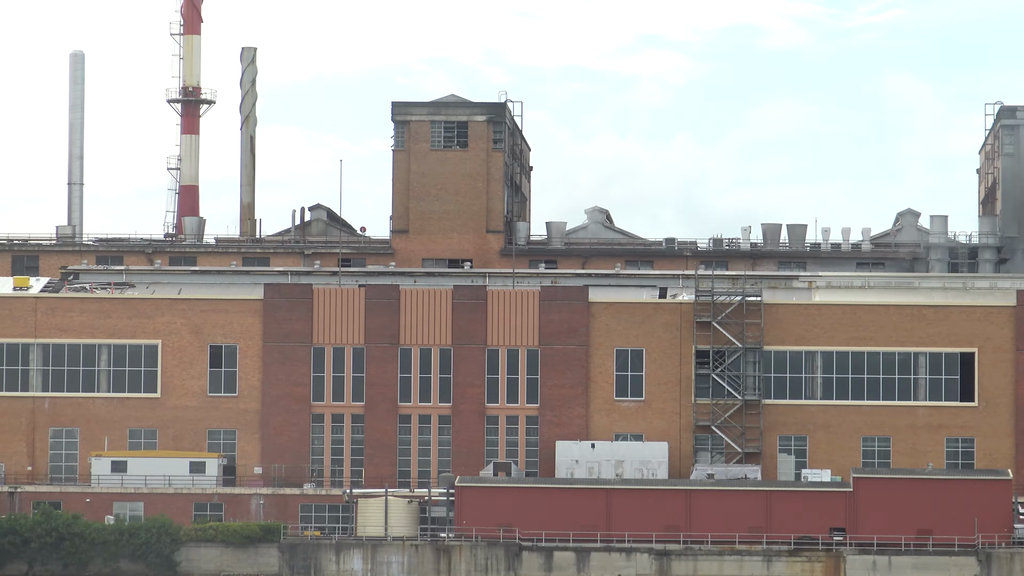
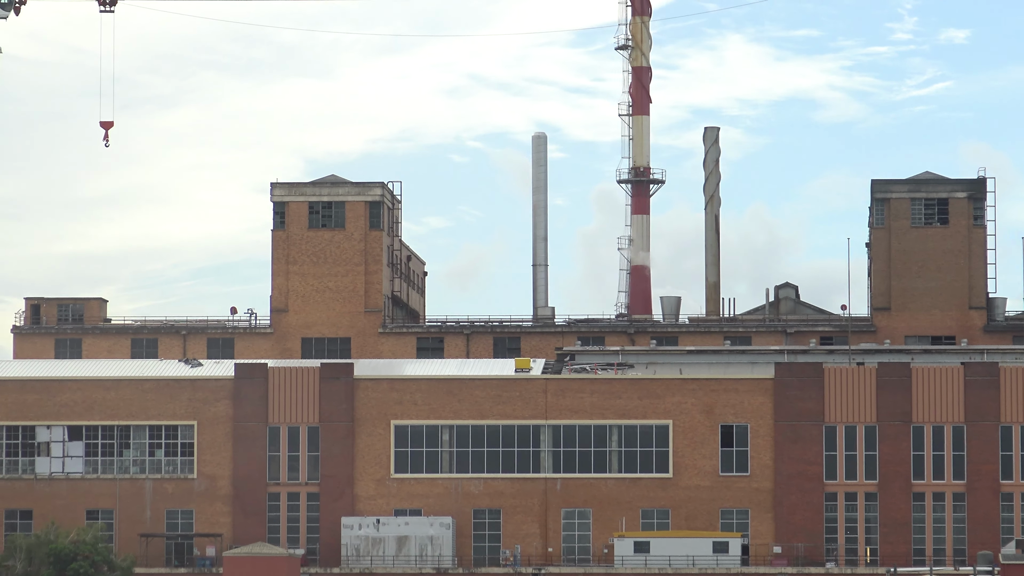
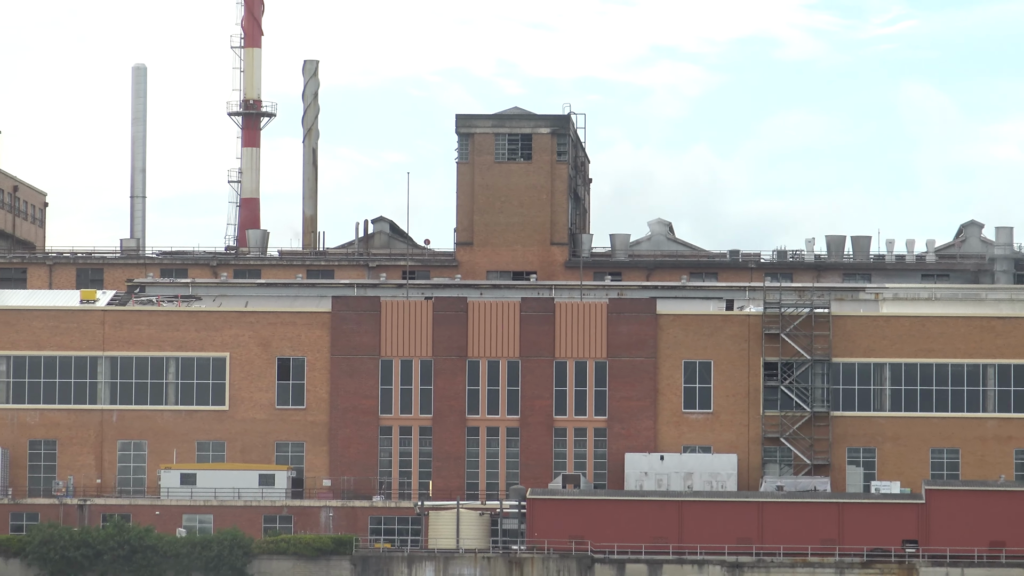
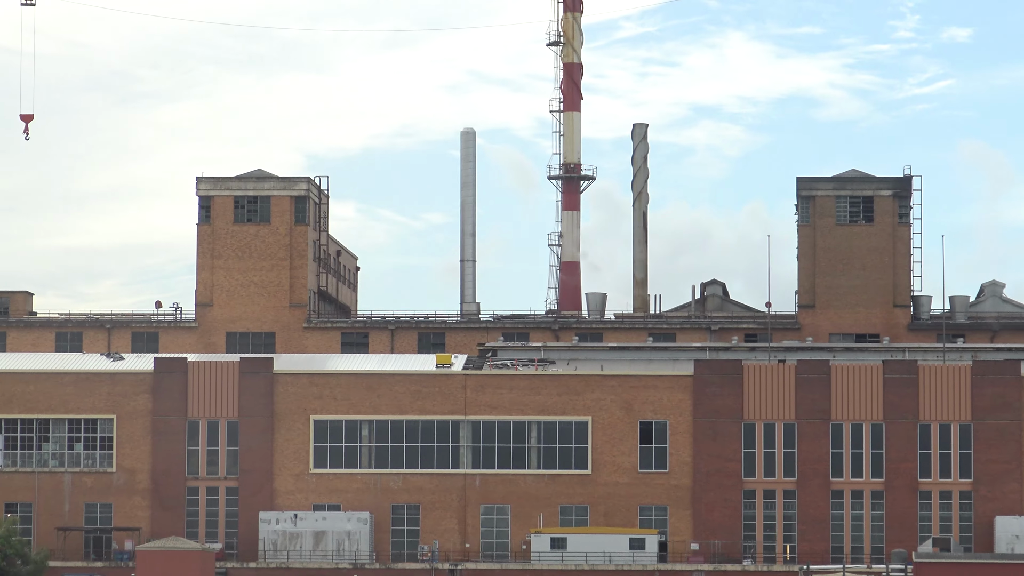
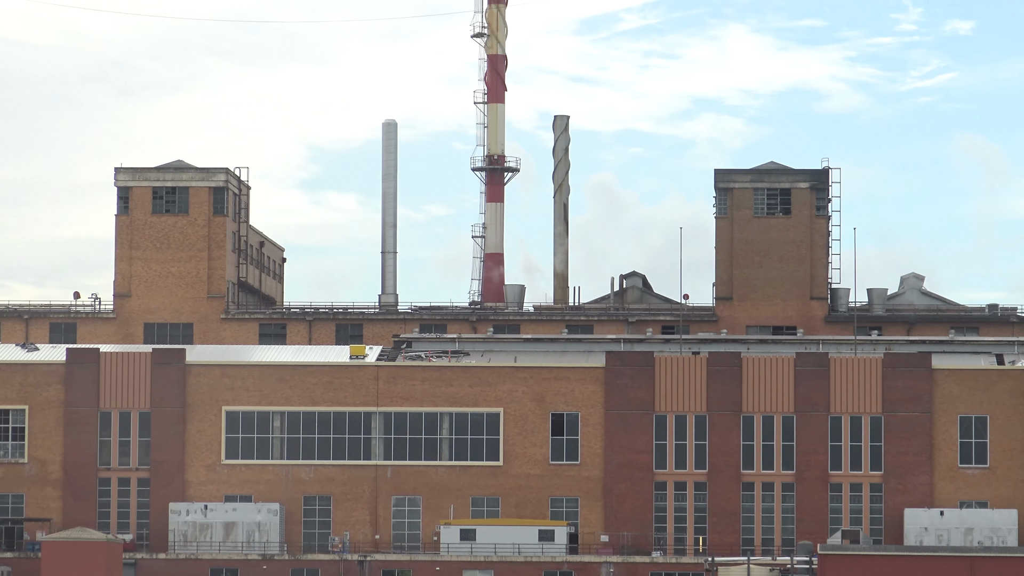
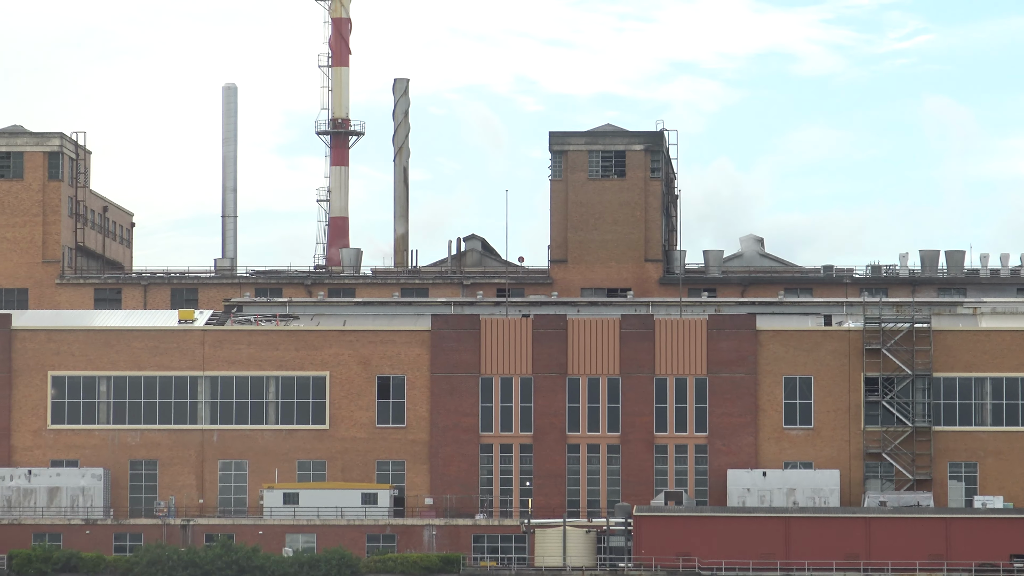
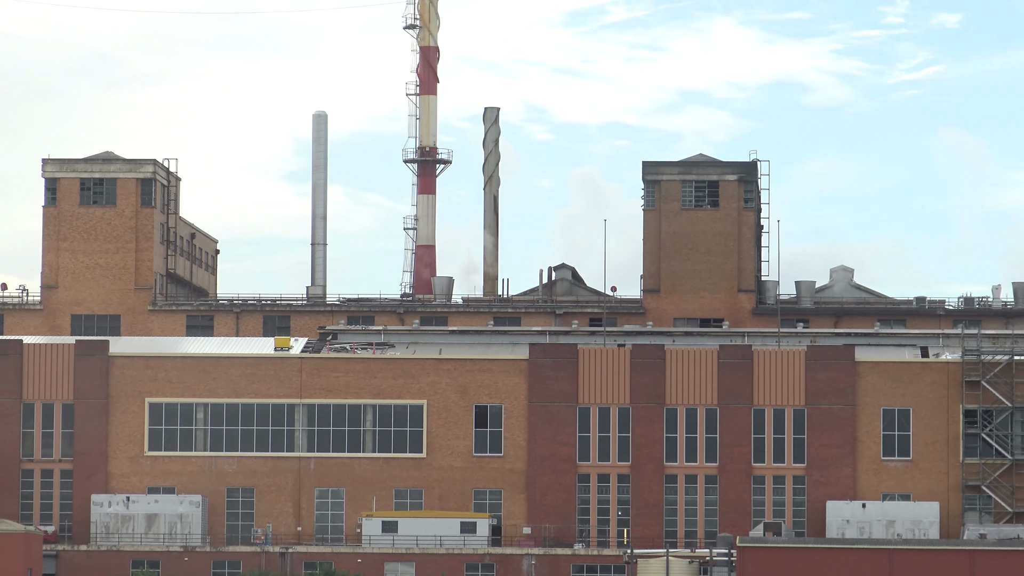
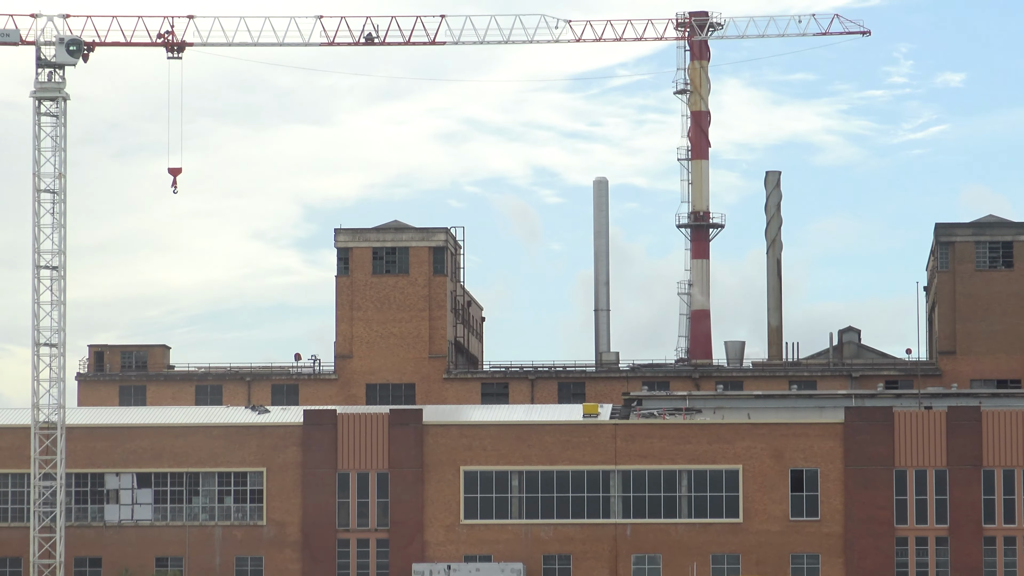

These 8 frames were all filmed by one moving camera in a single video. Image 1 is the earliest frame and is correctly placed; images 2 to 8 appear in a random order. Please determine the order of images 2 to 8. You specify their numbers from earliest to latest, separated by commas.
3, 6, 7, 5, 4, 2, 8
